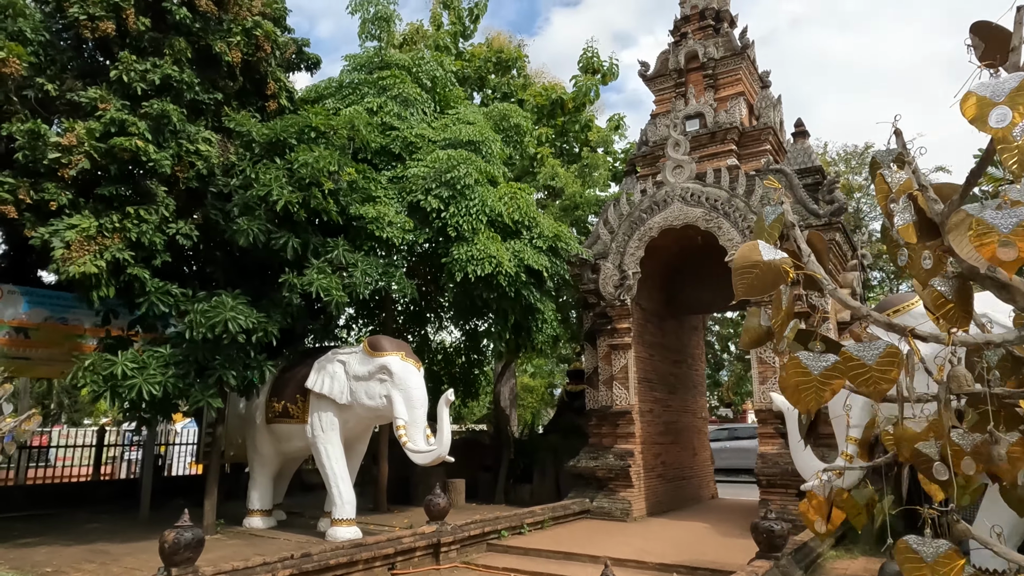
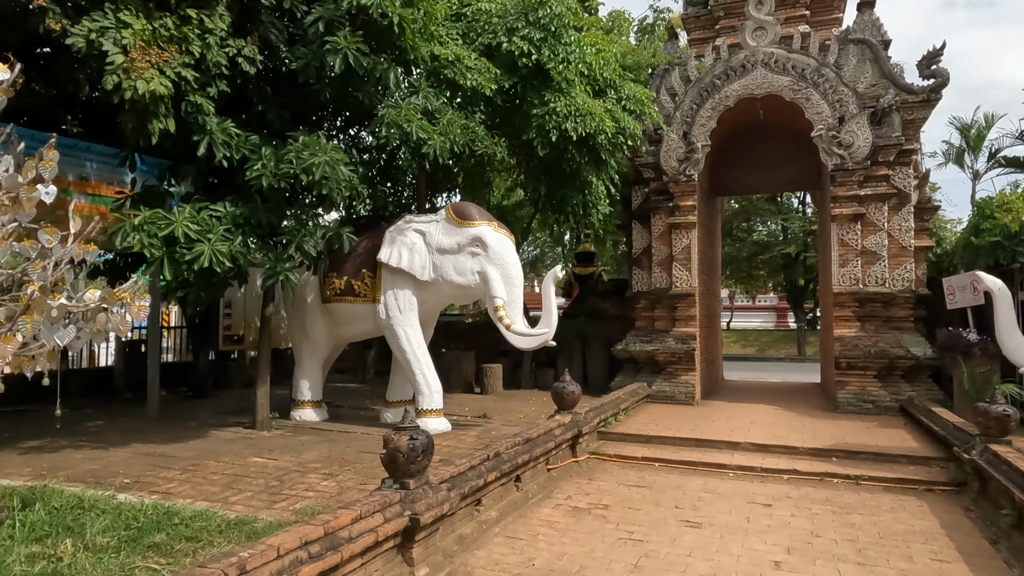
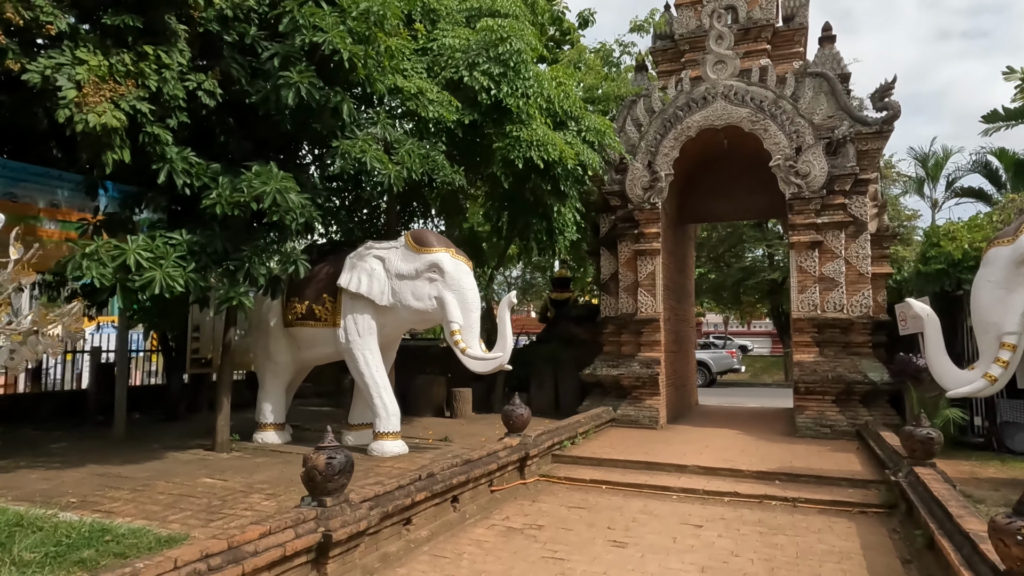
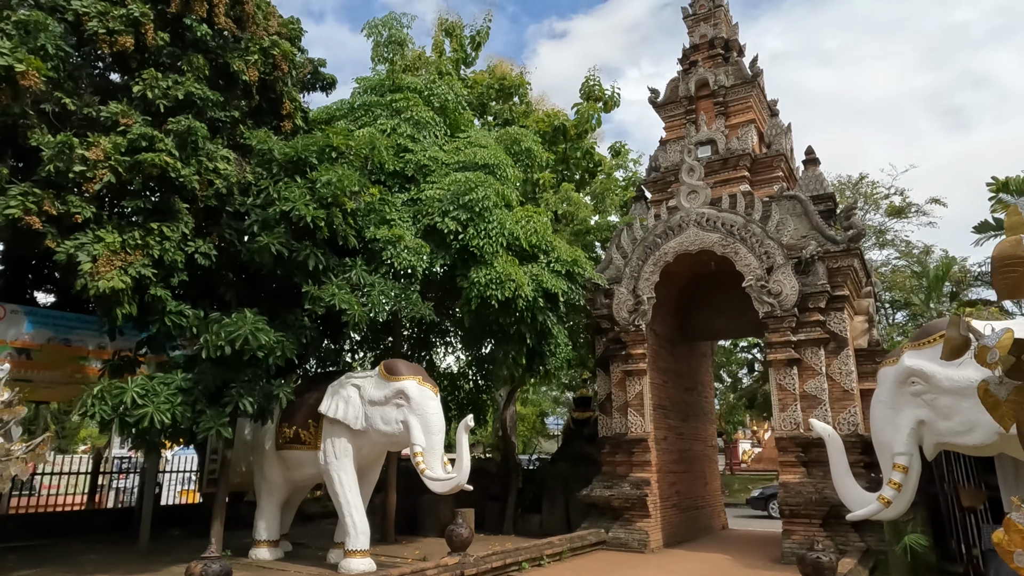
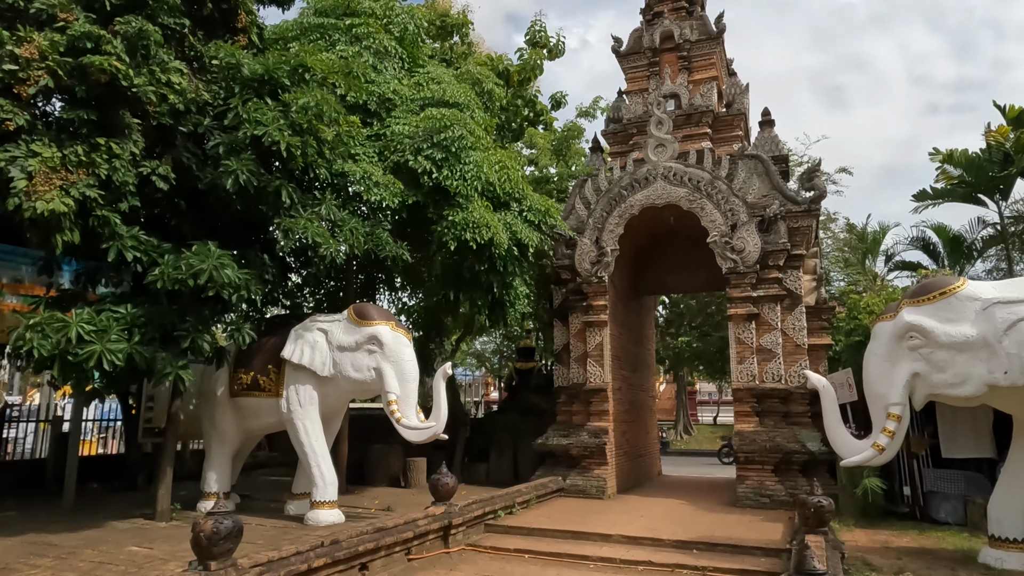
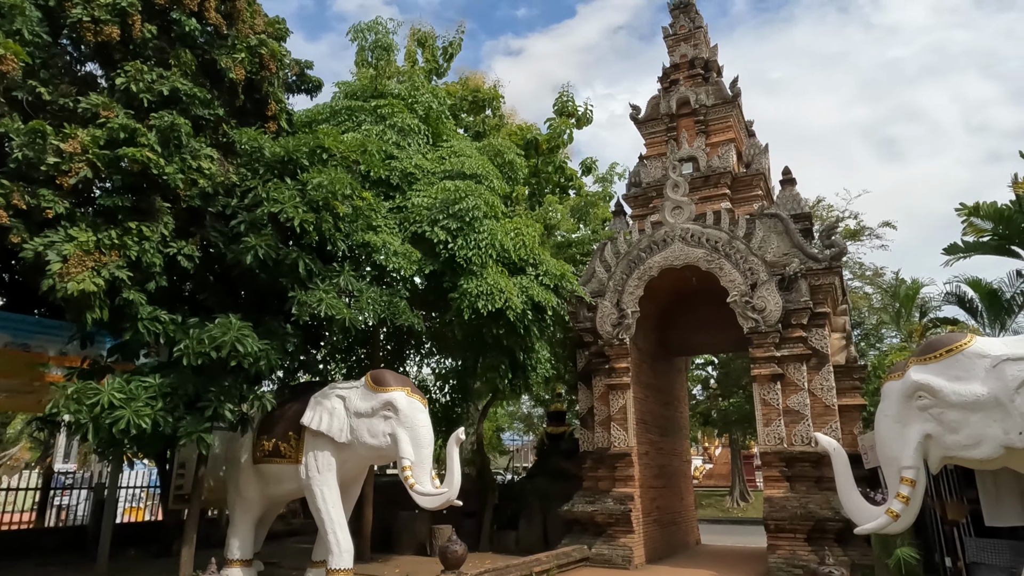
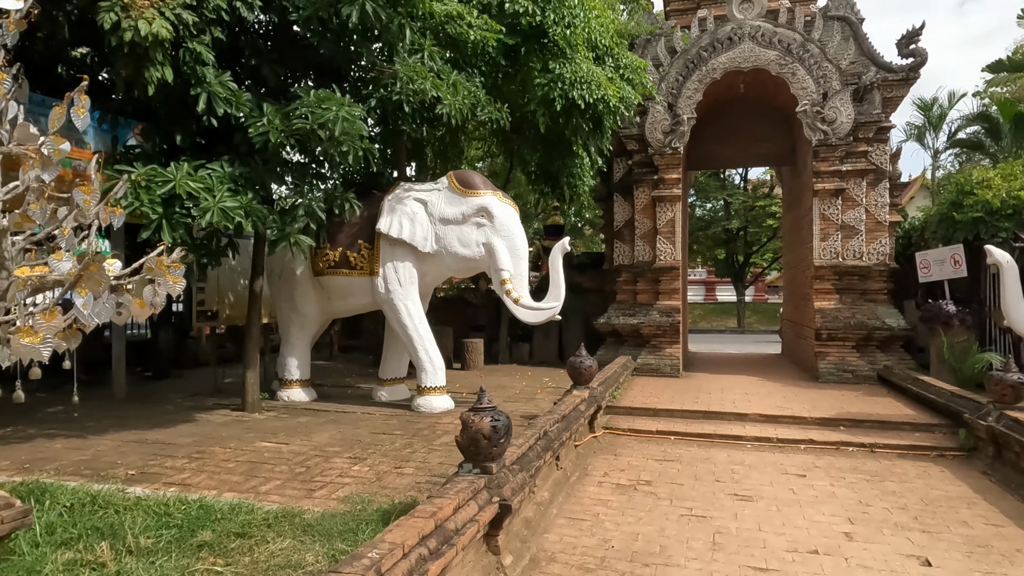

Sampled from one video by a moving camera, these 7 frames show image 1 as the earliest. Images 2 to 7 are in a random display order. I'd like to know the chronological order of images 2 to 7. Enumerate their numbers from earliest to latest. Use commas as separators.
4, 6, 5, 3, 2, 7
